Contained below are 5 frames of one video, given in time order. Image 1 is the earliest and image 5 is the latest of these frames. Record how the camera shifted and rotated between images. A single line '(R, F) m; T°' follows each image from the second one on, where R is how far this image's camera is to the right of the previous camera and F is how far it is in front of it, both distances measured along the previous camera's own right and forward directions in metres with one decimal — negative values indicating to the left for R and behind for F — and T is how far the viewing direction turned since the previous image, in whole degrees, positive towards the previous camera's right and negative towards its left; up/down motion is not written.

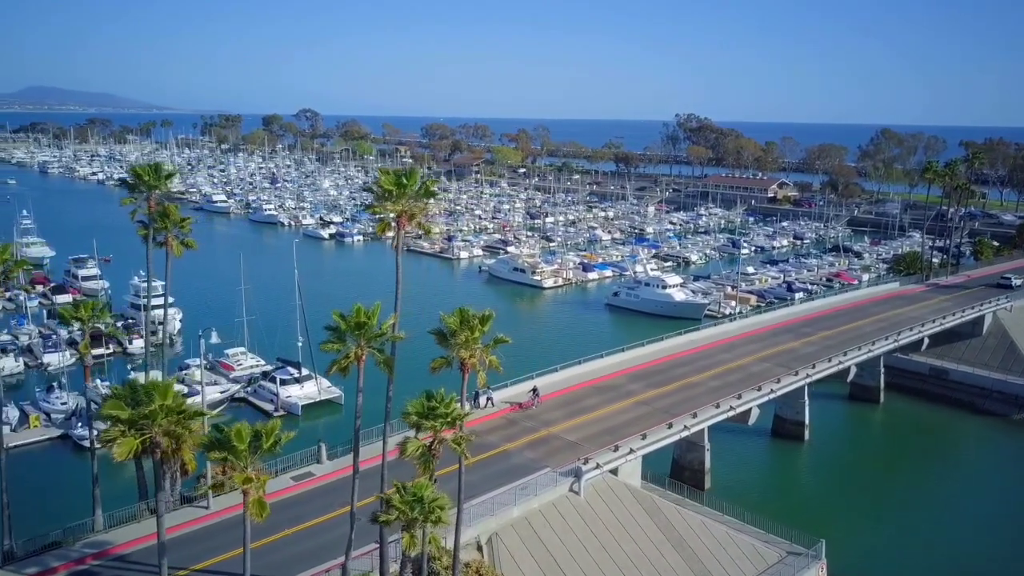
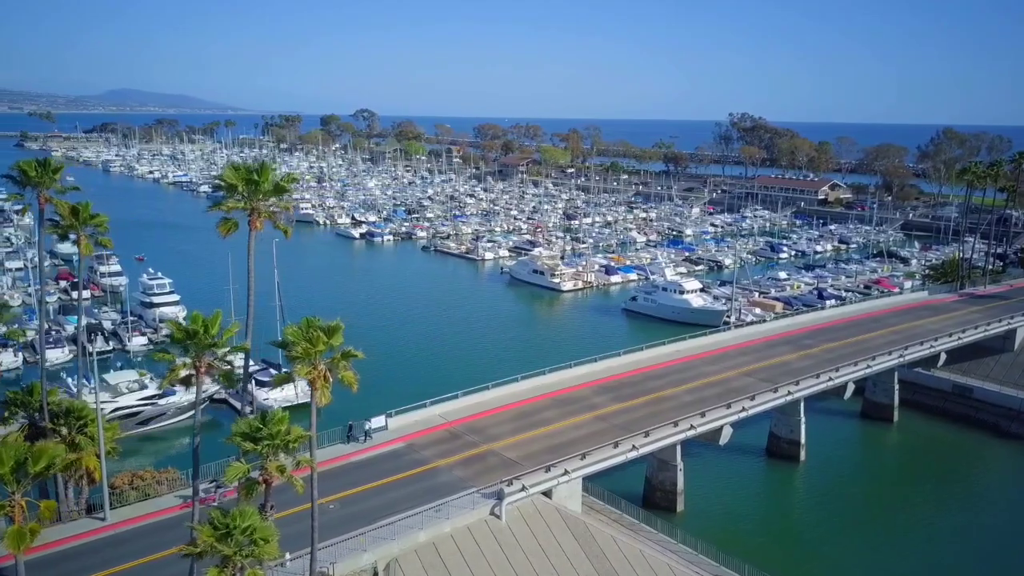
(+4.1, +1.8) m; -4°
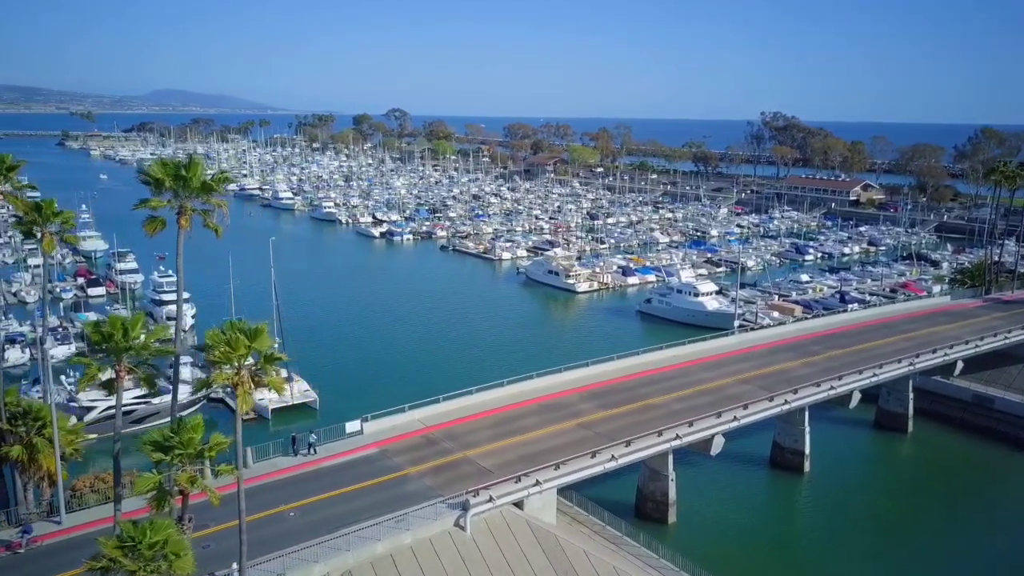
(+1.9, +0.9) m; -2°
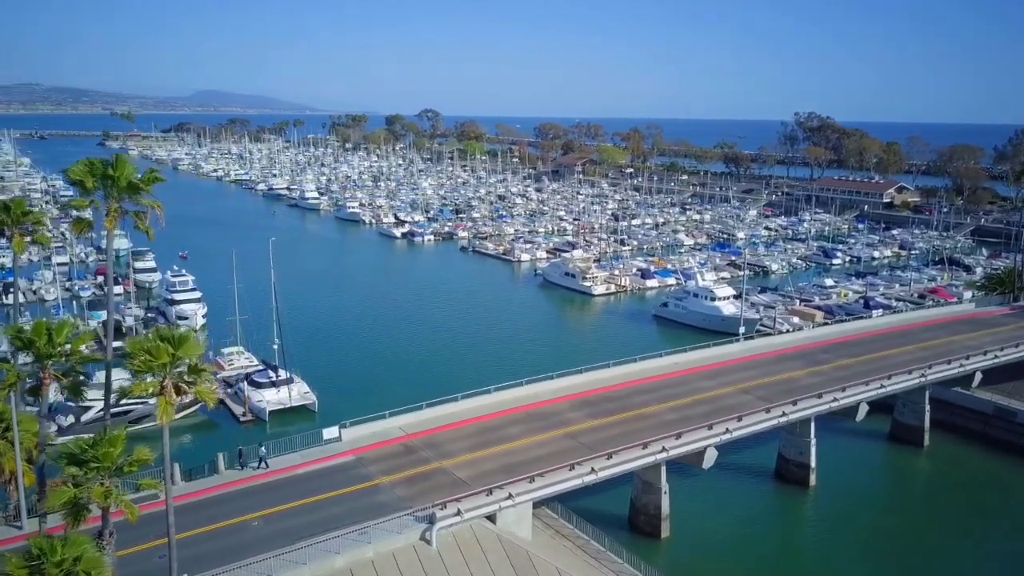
(+1.7, +0.8) m; -2°
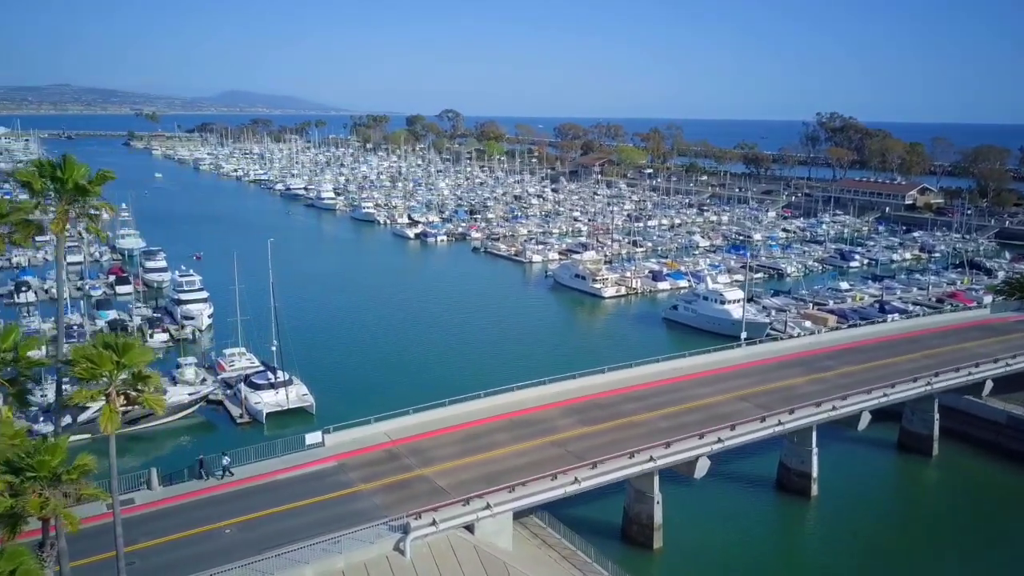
(+1.2, +0.5) m; -2°
